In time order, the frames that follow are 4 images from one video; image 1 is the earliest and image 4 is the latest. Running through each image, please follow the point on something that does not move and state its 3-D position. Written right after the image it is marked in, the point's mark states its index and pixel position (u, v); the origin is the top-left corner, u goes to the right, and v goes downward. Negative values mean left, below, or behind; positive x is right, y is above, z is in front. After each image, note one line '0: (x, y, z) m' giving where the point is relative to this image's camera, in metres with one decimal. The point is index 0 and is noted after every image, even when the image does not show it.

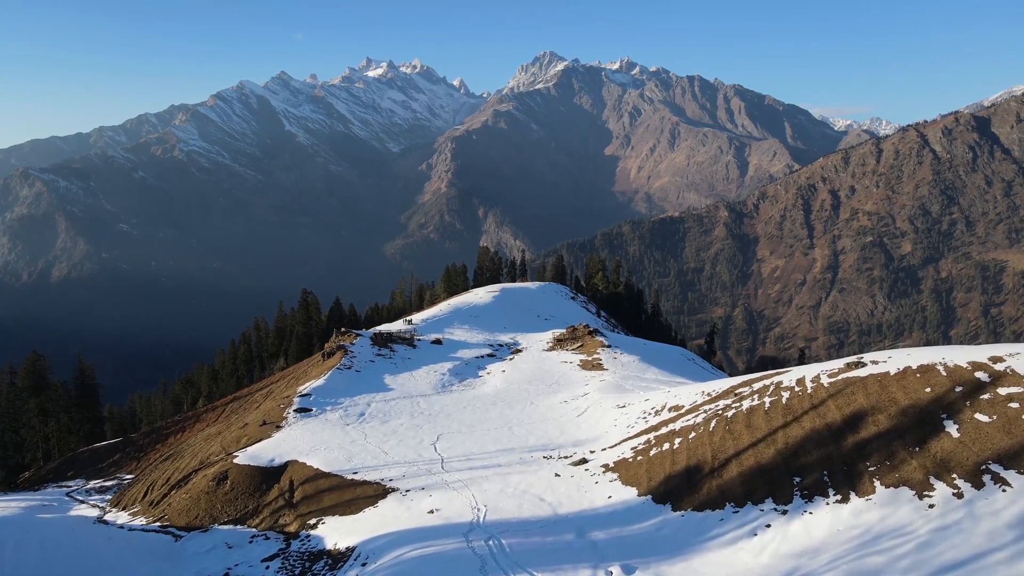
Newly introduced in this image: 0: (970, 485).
0: (+14.5, -6.3, +19.2) m
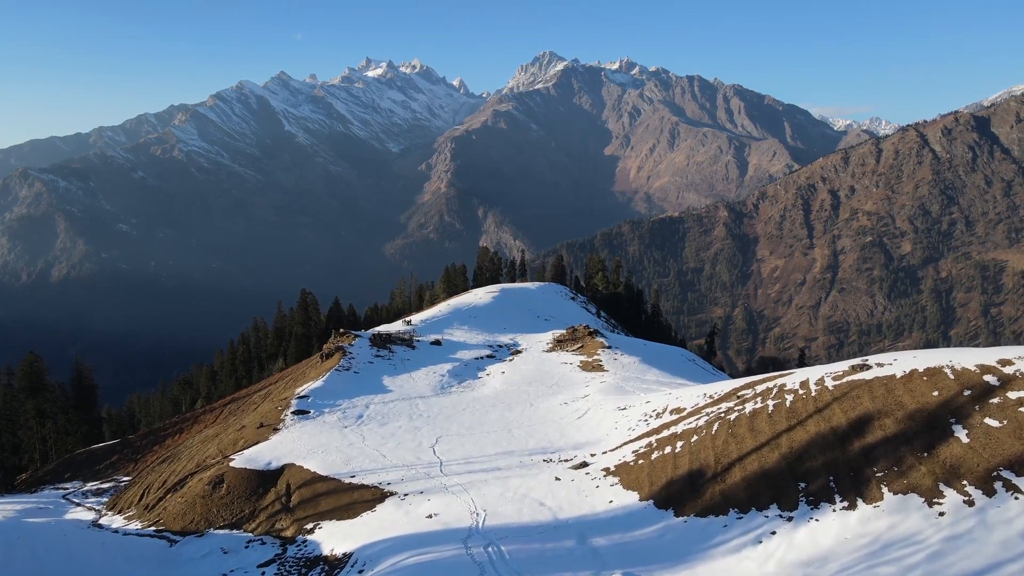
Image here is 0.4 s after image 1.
0: (+14.5, -6.3, +18.7) m
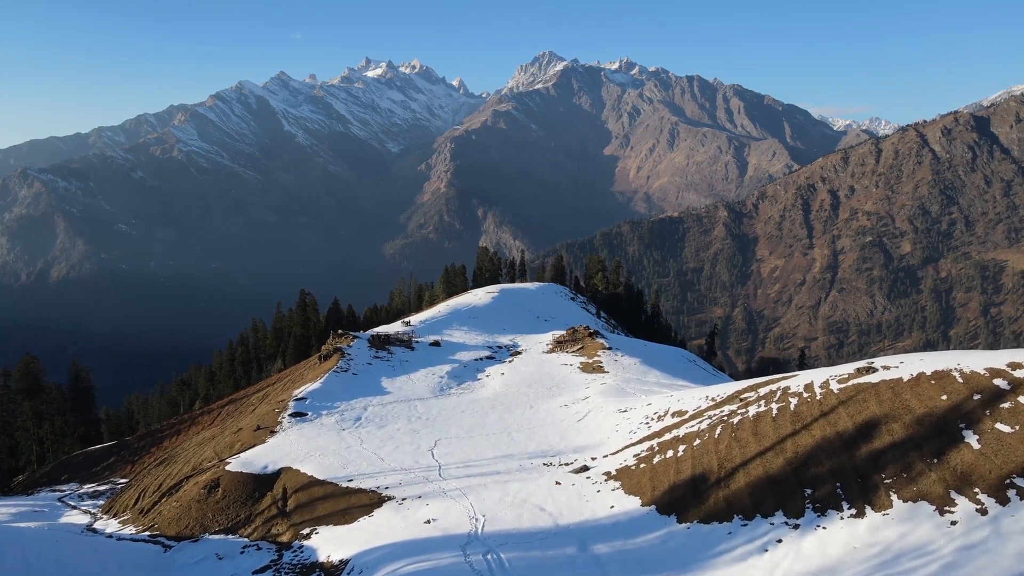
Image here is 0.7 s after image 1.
0: (+14.5, -6.4, +18.3) m
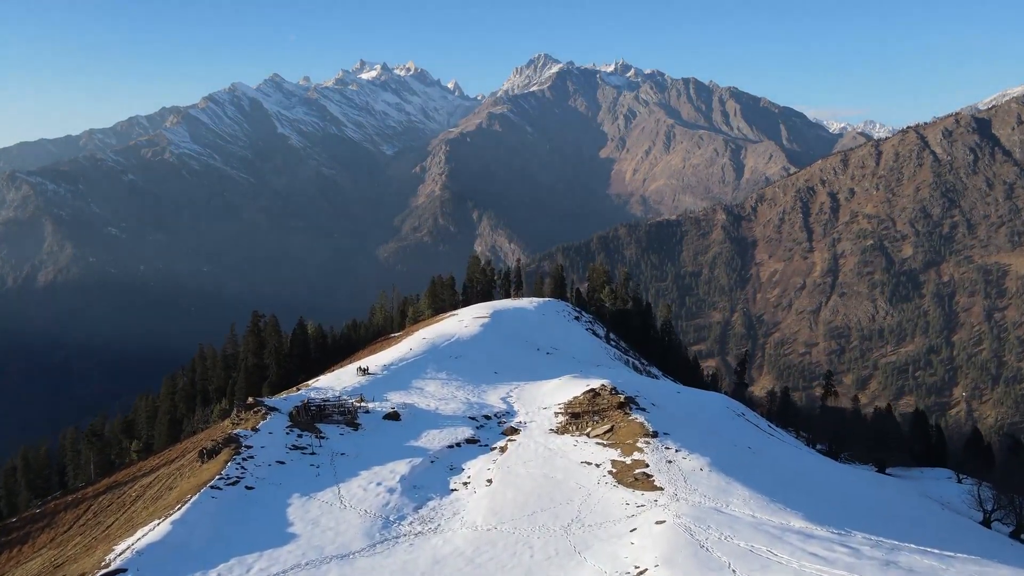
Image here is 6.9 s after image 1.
0: (+14.3, -9.7, -3.3) m
